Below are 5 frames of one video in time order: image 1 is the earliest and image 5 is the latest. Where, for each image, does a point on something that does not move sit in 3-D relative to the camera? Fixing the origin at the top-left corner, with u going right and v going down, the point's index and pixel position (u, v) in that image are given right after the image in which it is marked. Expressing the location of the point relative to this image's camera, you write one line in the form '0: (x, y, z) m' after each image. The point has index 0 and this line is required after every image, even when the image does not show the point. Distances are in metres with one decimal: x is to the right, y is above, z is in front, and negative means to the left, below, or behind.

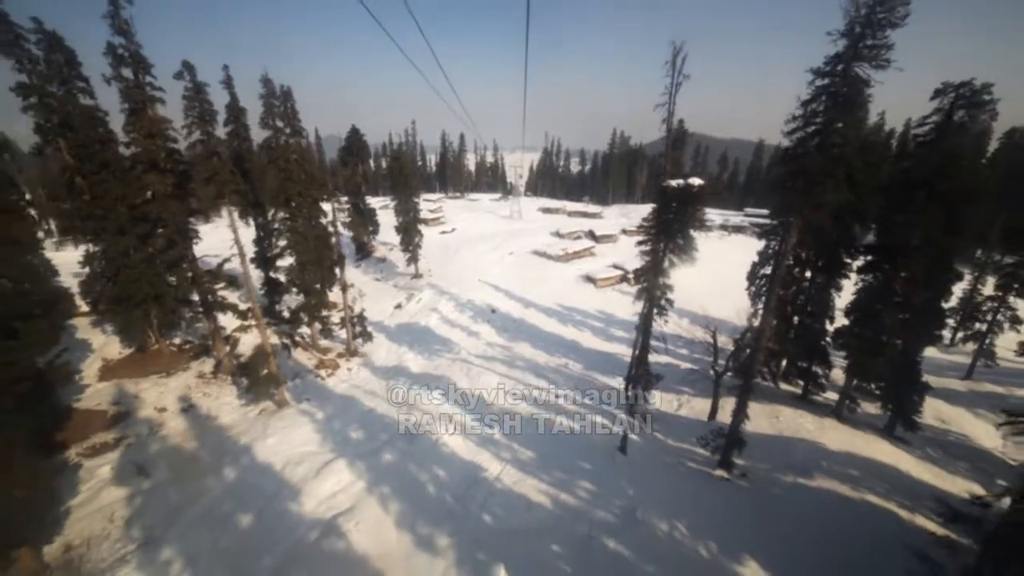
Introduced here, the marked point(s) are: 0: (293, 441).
0: (-6.7, -4.7, +14.7) m
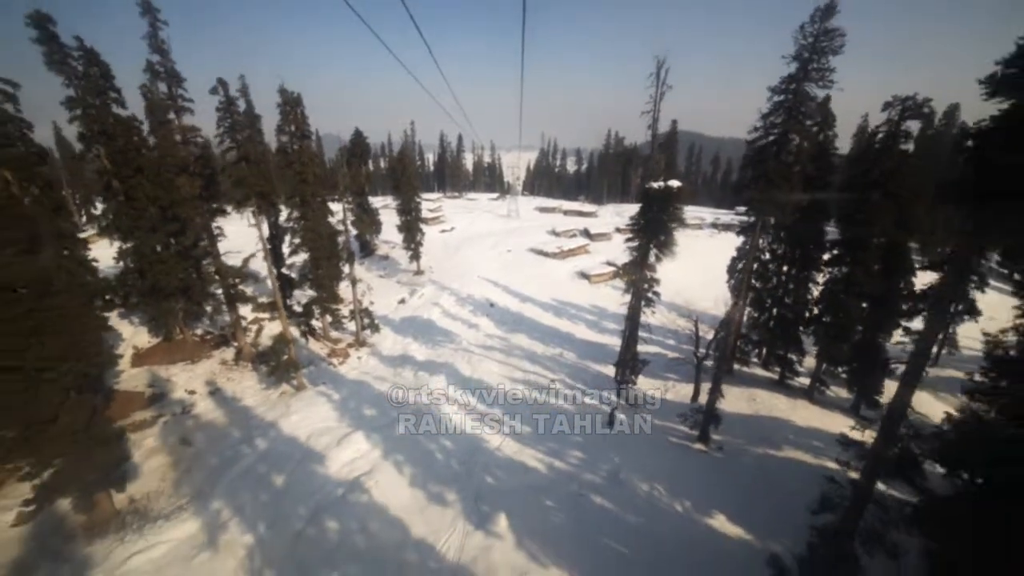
0: (-6.8, -4.4, +16.3) m
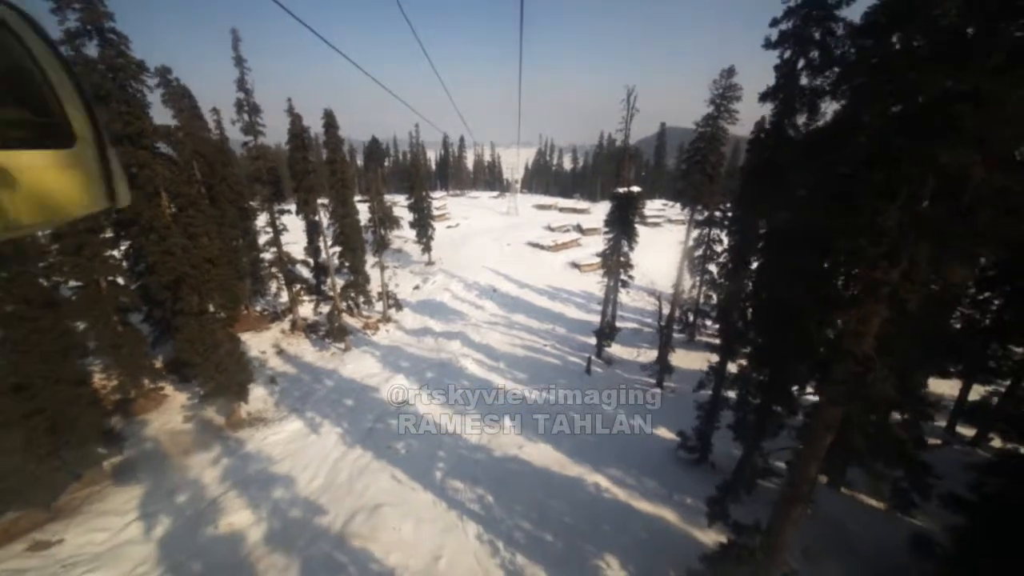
0: (-6.7, -3.6, +21.5) m
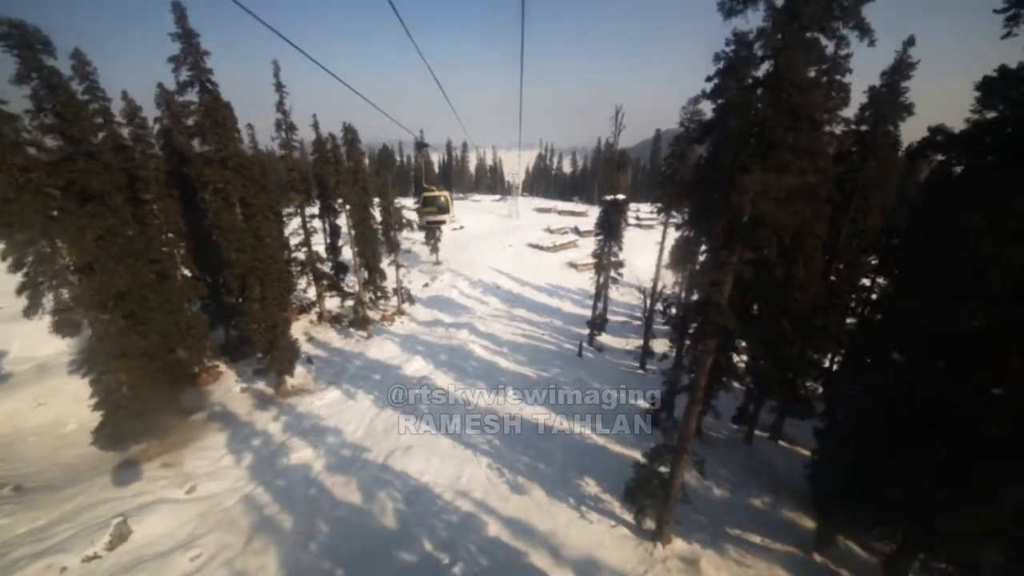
0: (-6.6, -3.3, +24.8) m
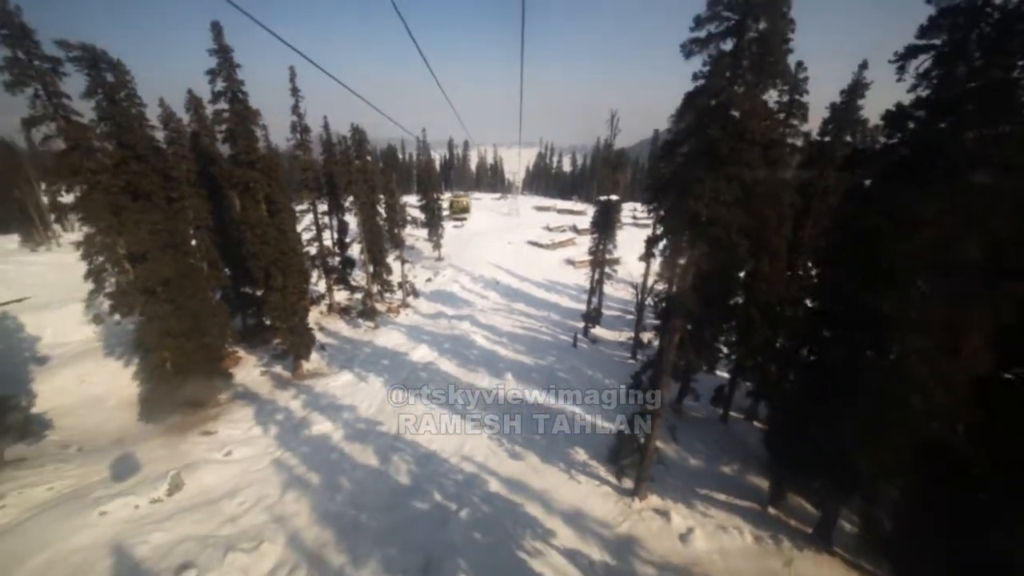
0: (-6.7, -2.9, +26.4) m
